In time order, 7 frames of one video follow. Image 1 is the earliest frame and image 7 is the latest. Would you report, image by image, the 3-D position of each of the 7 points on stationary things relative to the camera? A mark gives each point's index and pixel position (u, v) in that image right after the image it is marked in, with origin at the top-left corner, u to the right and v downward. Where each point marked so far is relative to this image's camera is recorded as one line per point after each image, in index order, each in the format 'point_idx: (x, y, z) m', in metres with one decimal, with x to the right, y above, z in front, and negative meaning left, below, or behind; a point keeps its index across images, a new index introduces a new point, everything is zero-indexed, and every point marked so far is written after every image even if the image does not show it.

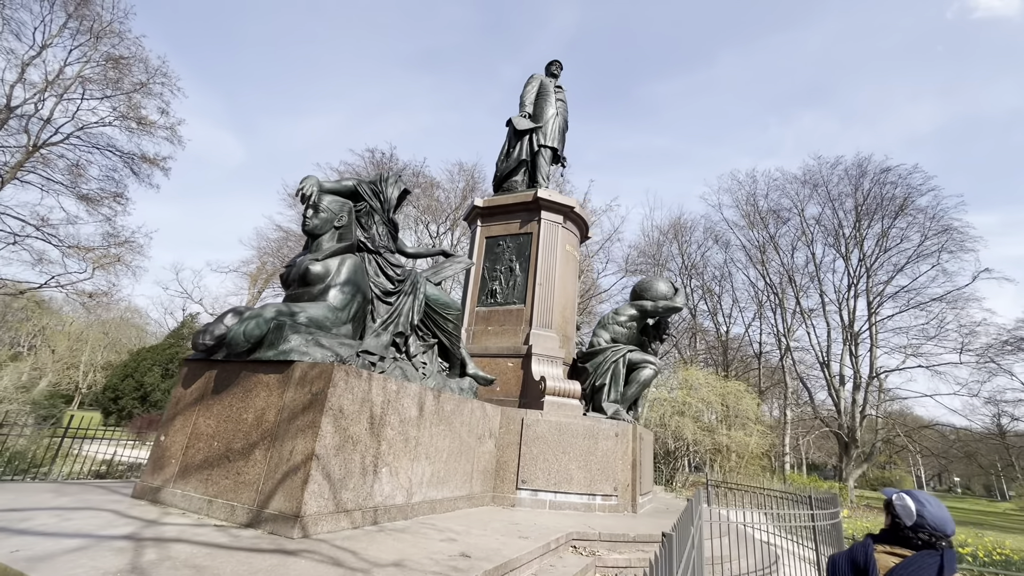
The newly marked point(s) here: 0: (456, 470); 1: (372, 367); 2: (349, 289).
0: (-0.6, -1.9, +4.6) m
1: (-1.3, -0.7, +4.0) m
2: (-1.6, 0.0, +4.3) m
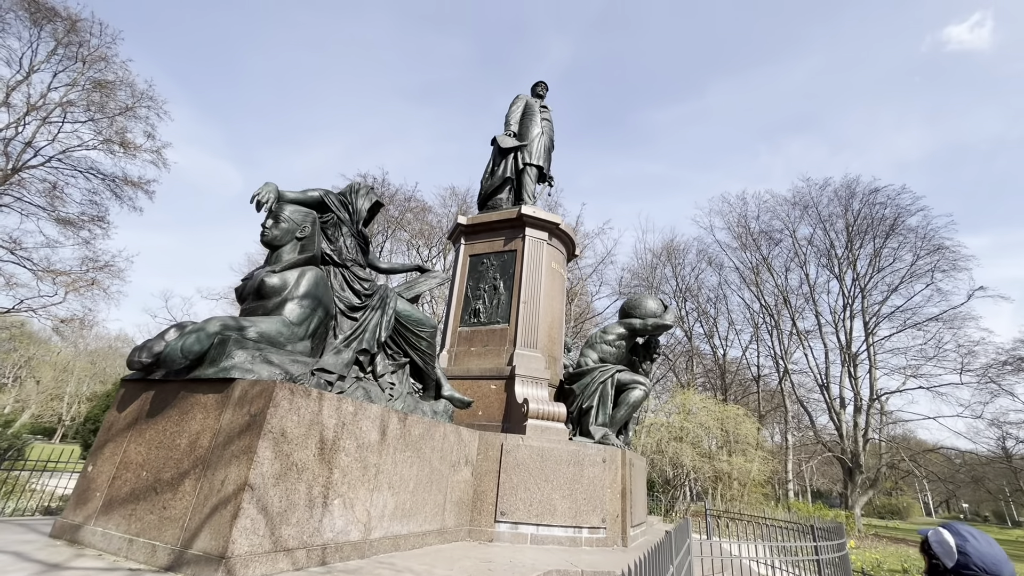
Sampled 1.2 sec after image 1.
0: (-0.8, -2.0, +4.2) m
1: (-1.5, -0.8, +3.6) m
2: (-1.8, -0.1, +4.0) m
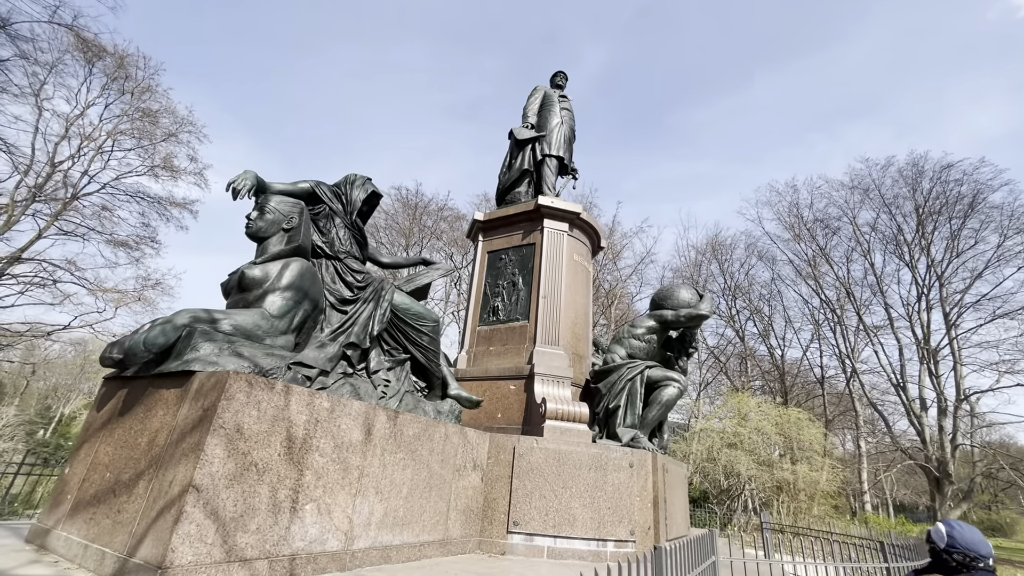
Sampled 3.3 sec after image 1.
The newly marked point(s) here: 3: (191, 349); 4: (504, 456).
0: (-0.8, -1.9, +3.8) m
1: (-1.6, -0.7, +3.4) m
2: (-1.9, -0.1, +3.8) m
3: (-2.2, -0.4, +3.0) m
4: (-0.1, -1.8, +4.7) m
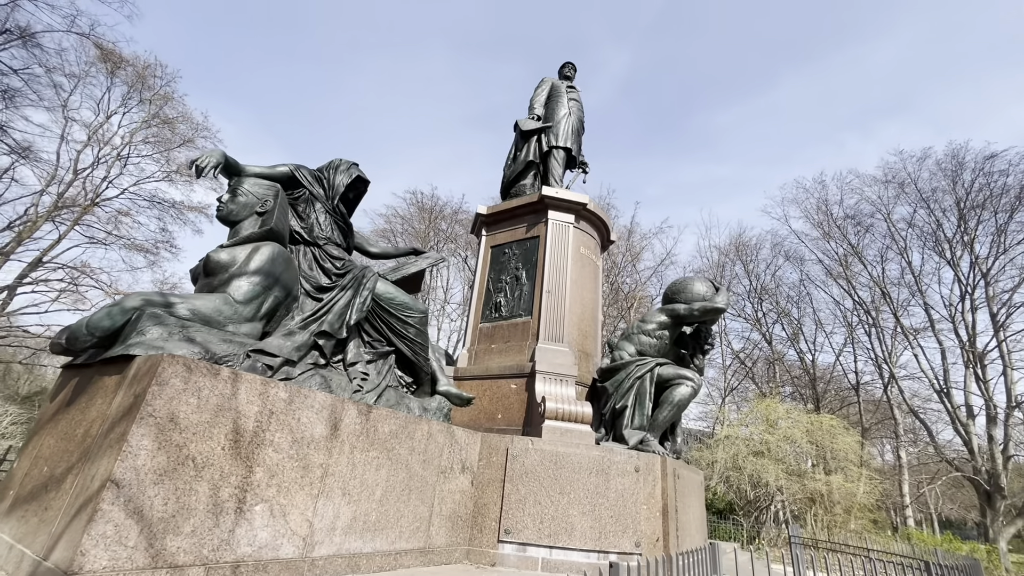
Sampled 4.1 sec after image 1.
0: (-0.9, -1.8, +3.5) m
1: (-1.7, -0.6, +3.1) m
2: (-2.0, +0.1, +3.5) m
3: (-2.3, -0.3, +2.7) m
4: (-0.2, -1.7, +4.3) m
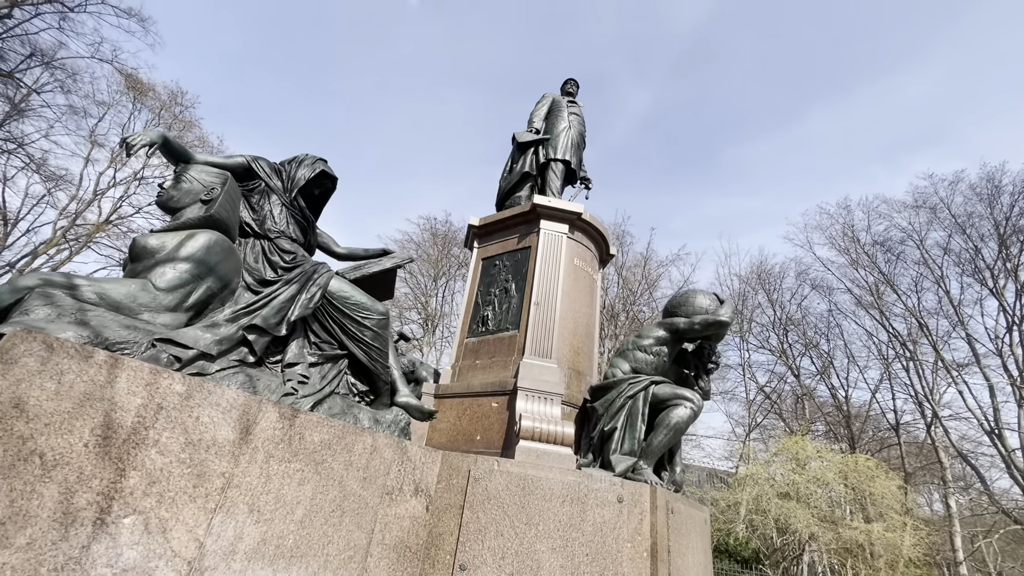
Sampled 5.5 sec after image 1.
0: (-1.3, -1.7, +3.0) m
1: (-2.1, -0.5, +2.7) m
2: (-2.4, +0.1, +3.2) m
3: (-2.7, -0.1, +2.4) m
4: (-0.5, -1.7, +3.8) m
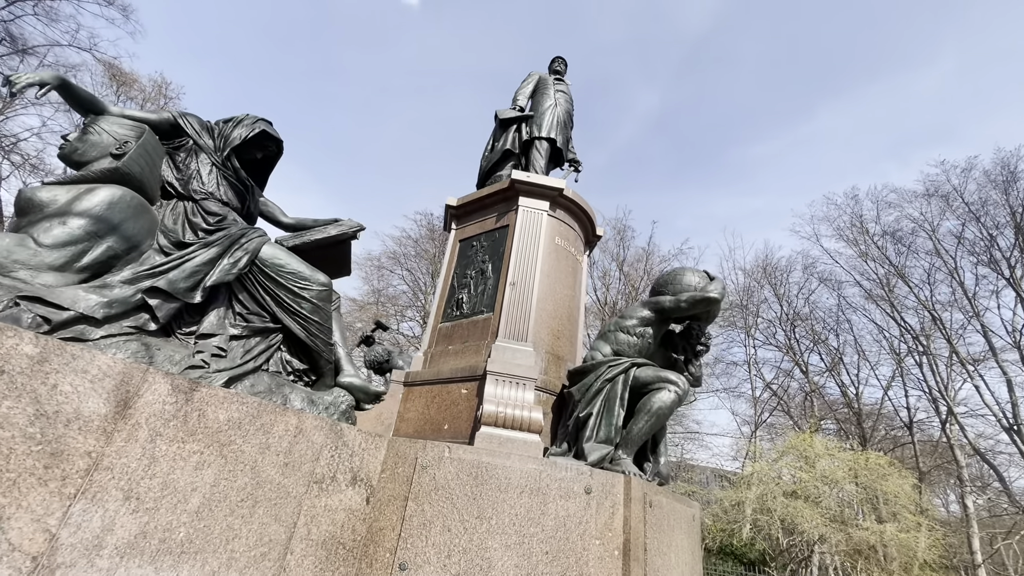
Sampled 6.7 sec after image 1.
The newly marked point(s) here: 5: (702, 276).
0: (-1.6, -1.4, +2.6) m
1: (-2.5, -0.2, +2.3) m
2: (-2.7, +0.4, +2.8) m
3: (-3.1, +0.1, +2.1) m
4: (-0.9, -1.4, +3.4) m
5: (+2.4, +0.1, +5.4) m
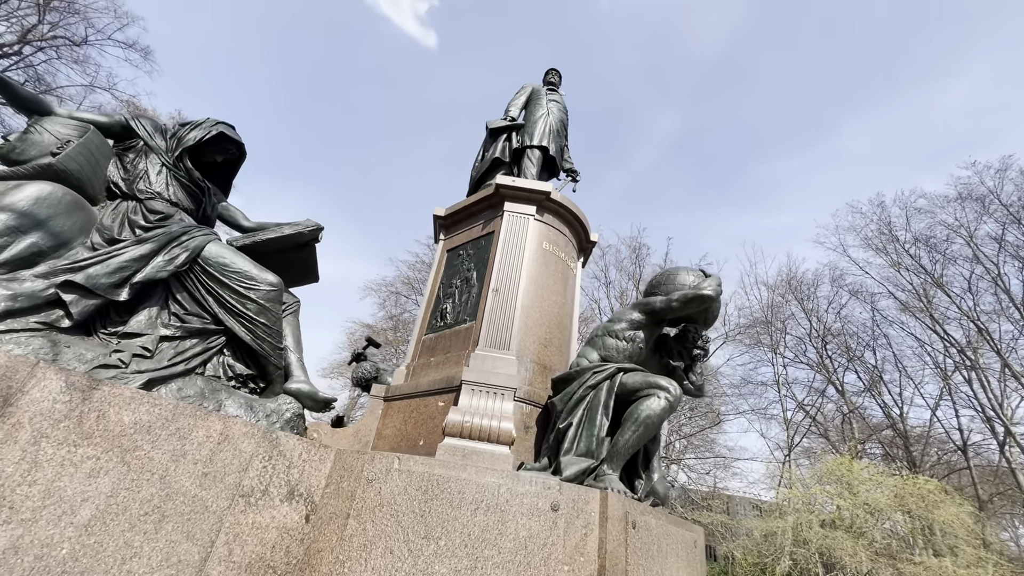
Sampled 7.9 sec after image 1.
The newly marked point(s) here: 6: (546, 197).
0: (-2.0, -1.4, +2.3) m
1: (-2.9, -0.1, +2.2) m
2: (-3.1, +0.4, +2.7) m
3: (-3.5, +0.2, +1.9) m
4: (-1.2, -1.4, +3.1) m
5: (+2.1, +0.1, +5.0) m
6: (+0.5, +1.3, +6.2) m
